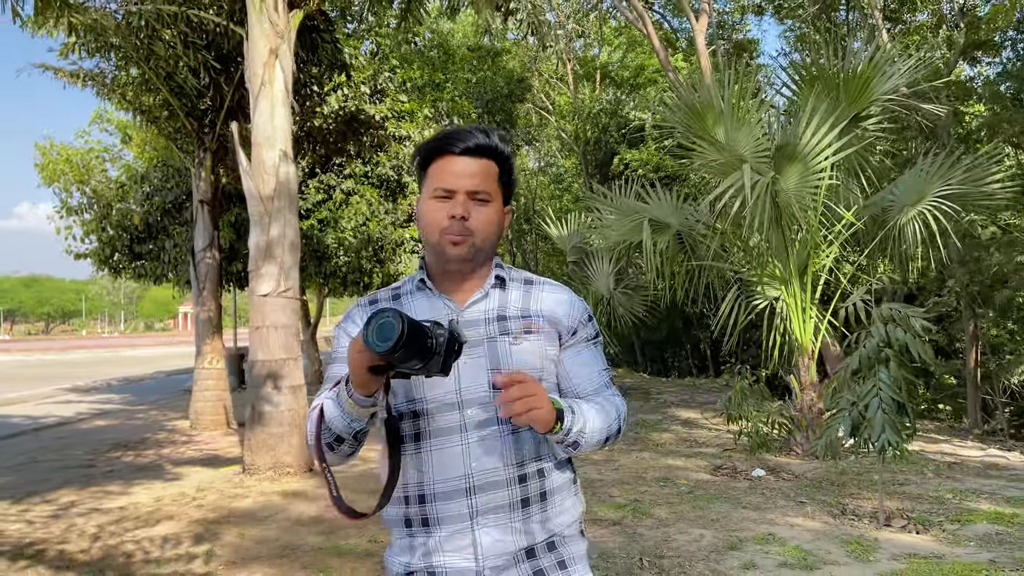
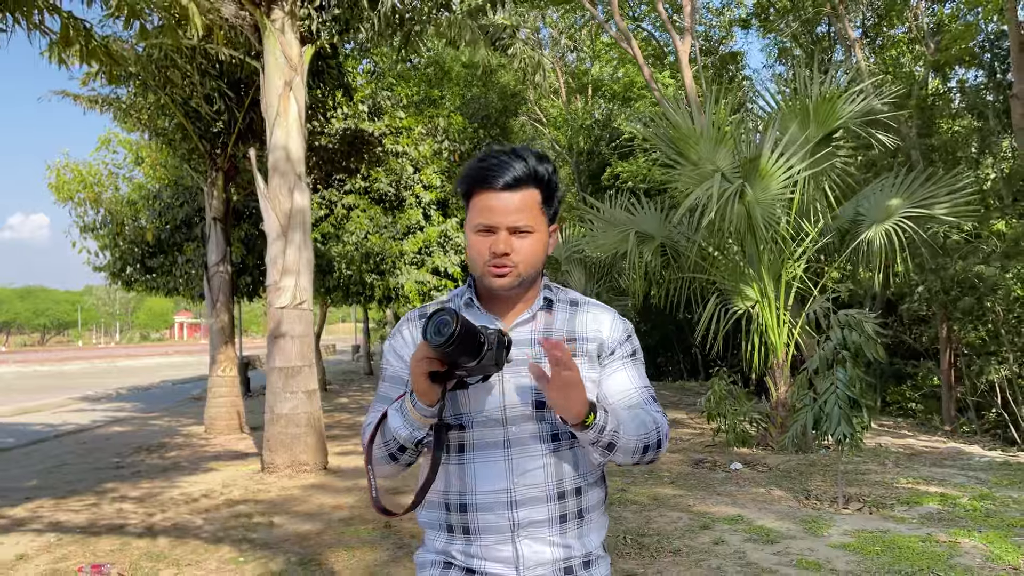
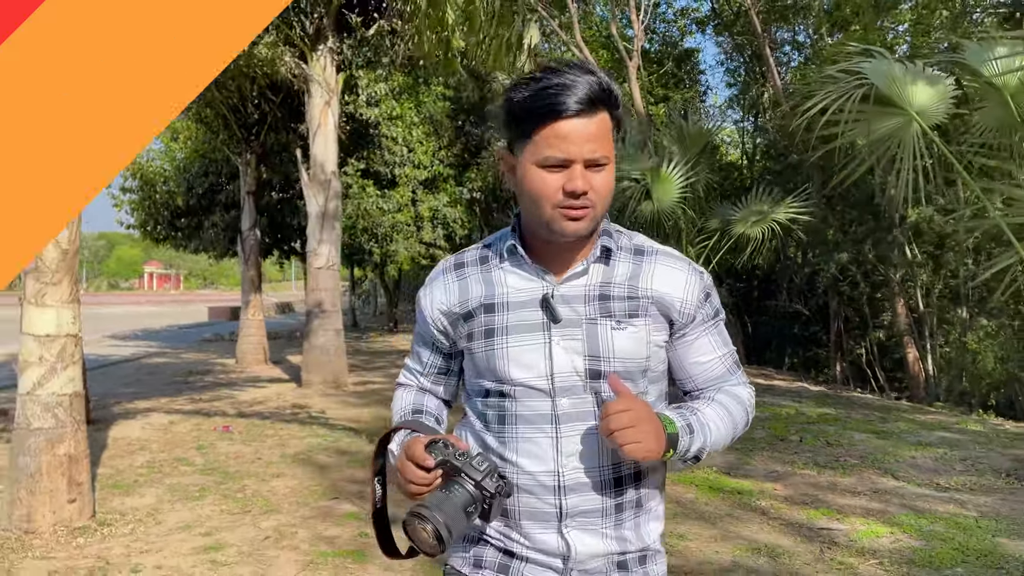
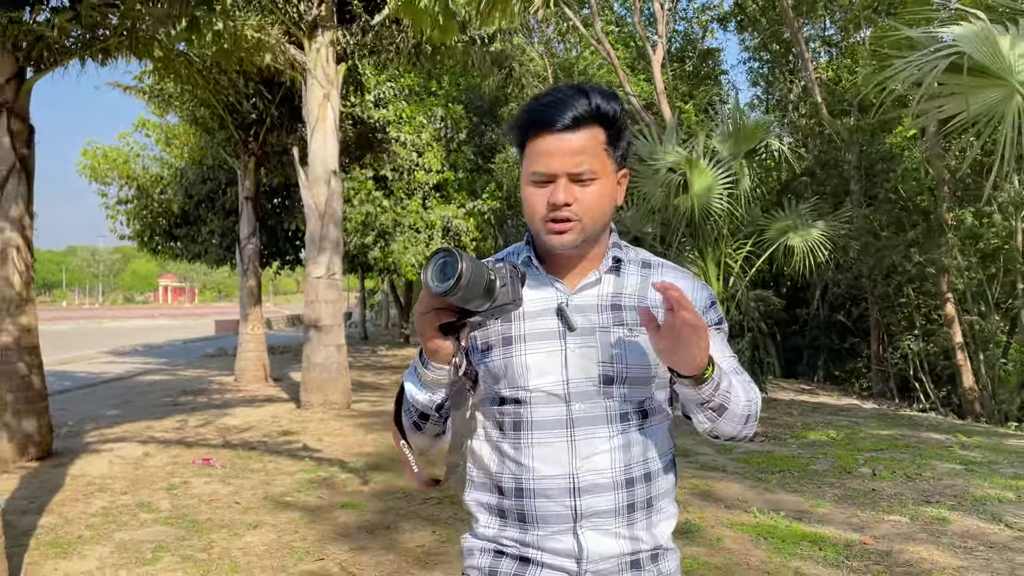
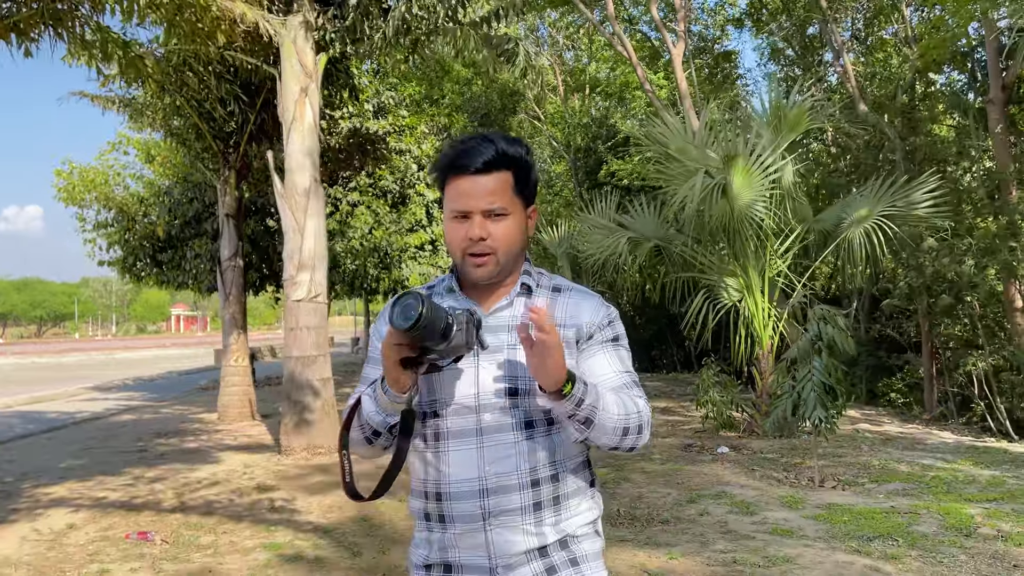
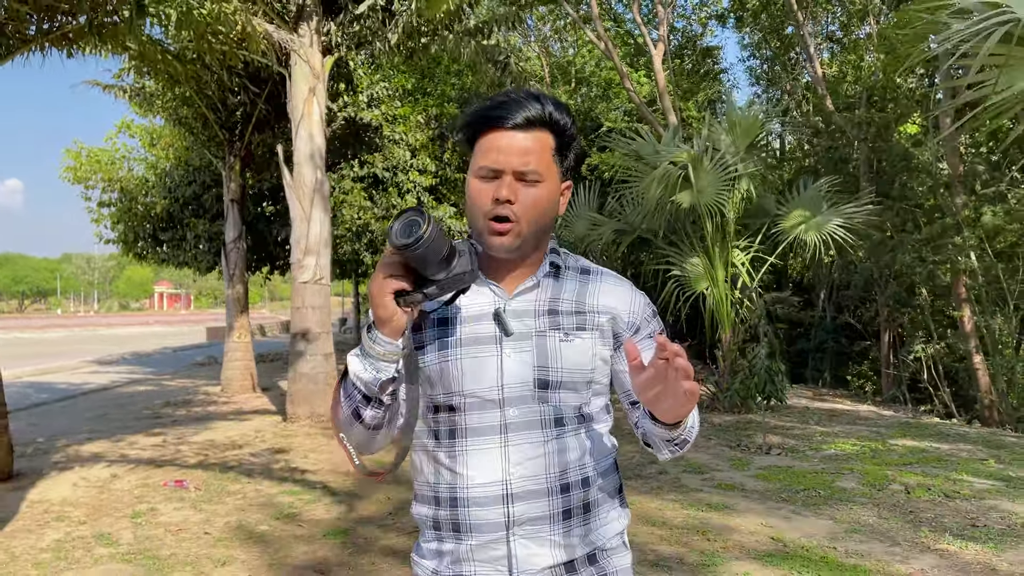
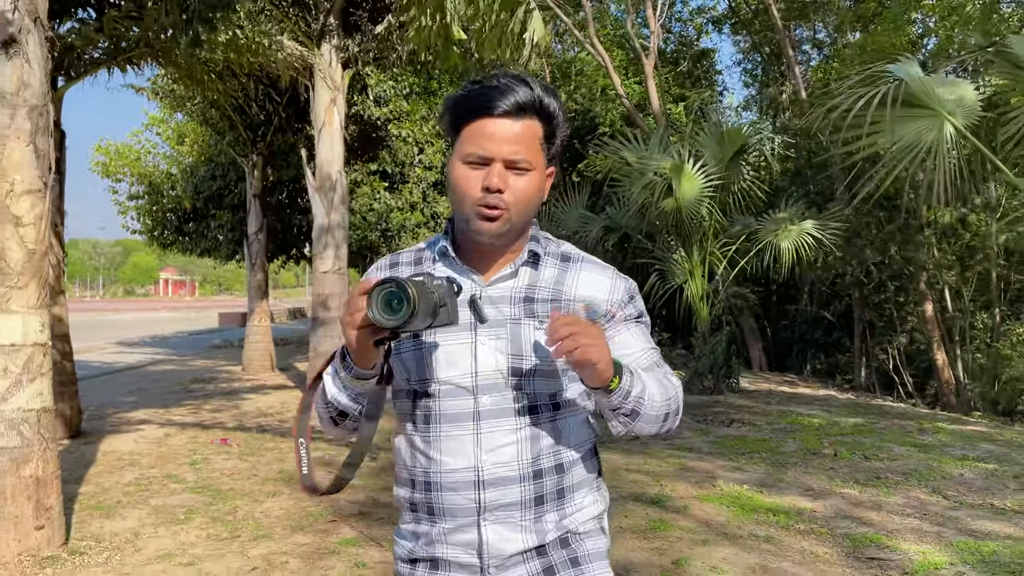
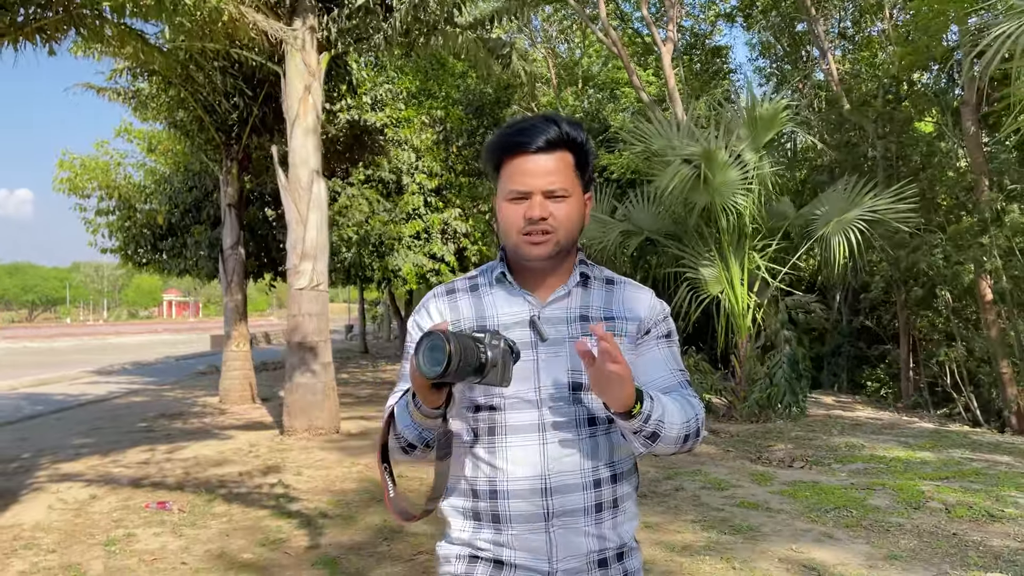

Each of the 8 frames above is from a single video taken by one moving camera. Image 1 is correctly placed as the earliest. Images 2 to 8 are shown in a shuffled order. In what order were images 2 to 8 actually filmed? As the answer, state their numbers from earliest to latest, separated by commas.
2, 5, 8, 6, 4, 7, 3
